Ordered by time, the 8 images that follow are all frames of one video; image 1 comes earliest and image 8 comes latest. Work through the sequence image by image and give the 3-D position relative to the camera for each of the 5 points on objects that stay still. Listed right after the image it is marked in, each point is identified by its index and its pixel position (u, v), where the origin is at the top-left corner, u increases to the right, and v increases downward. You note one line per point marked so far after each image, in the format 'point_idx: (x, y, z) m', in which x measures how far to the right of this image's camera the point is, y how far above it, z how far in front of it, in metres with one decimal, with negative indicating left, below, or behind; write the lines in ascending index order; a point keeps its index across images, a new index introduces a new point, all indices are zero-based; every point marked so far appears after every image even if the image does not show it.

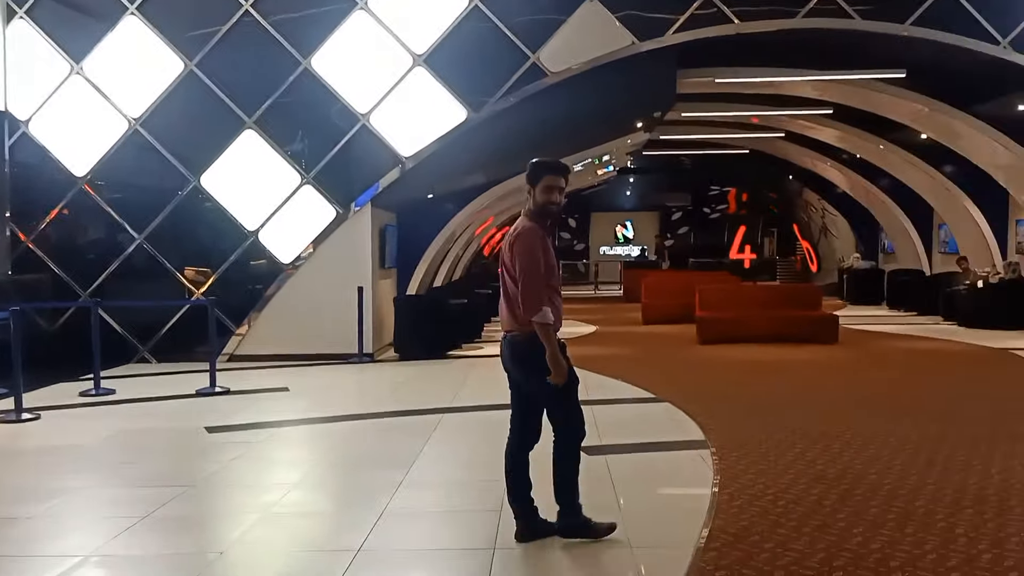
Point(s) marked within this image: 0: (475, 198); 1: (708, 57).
0: (-0.6, +1.5, +14.0) m
1: (+2.5, +3.0, +10.6) m
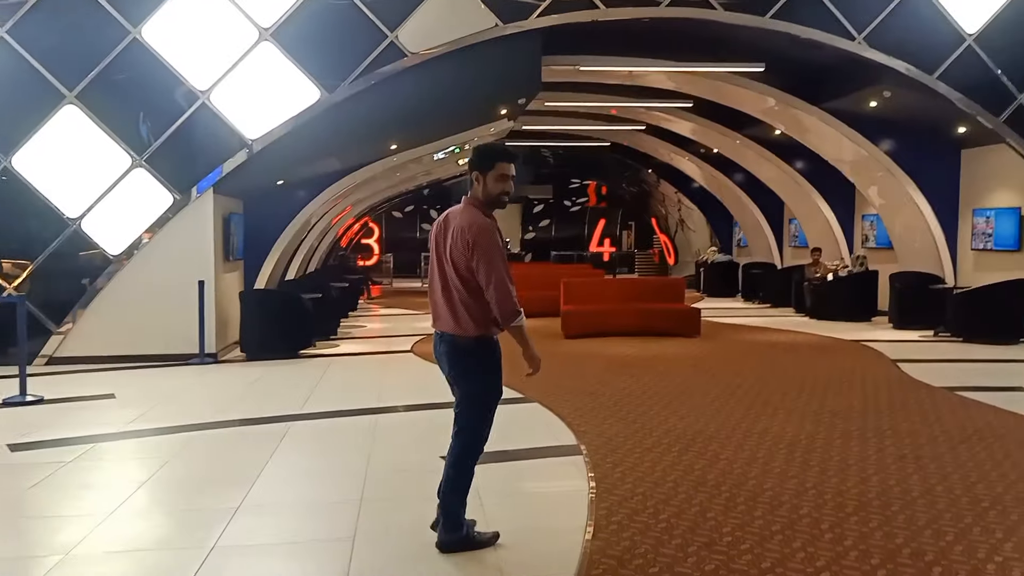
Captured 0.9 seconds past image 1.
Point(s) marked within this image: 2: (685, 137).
0: (-2.9, +1.6, +13.2) m
1: (+0.8, +3.0, +10.4) m
2: (+3.4, +3.0, +16.4) m
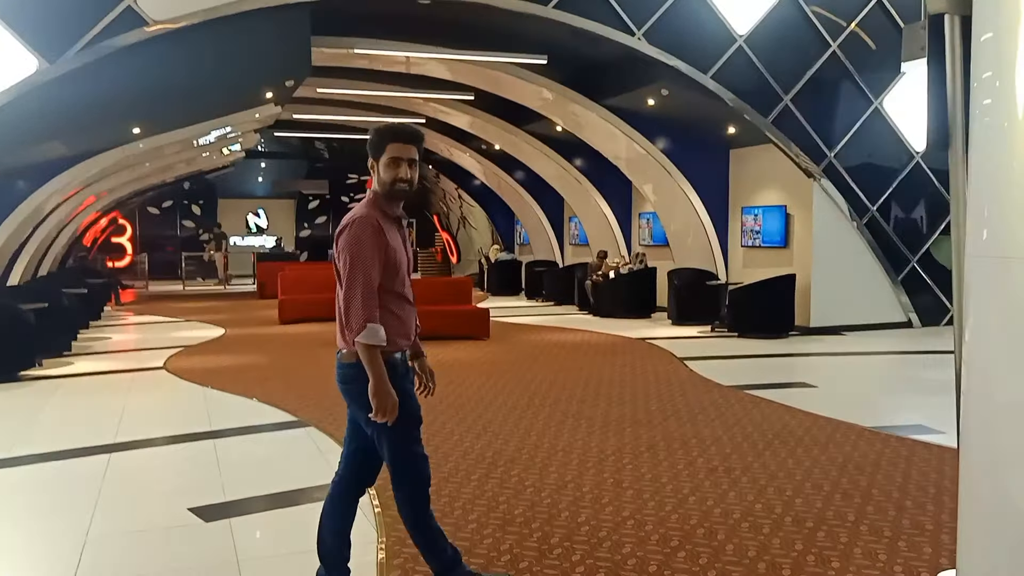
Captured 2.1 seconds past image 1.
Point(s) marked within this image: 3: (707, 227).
0: (-6.1, +1.5, +11.2) m
1: (-1.9, +3.0, +9.5) m
2: (-0.9, +3.0, +16.0) m
3: (+2.7, +0.8, +11.6) m
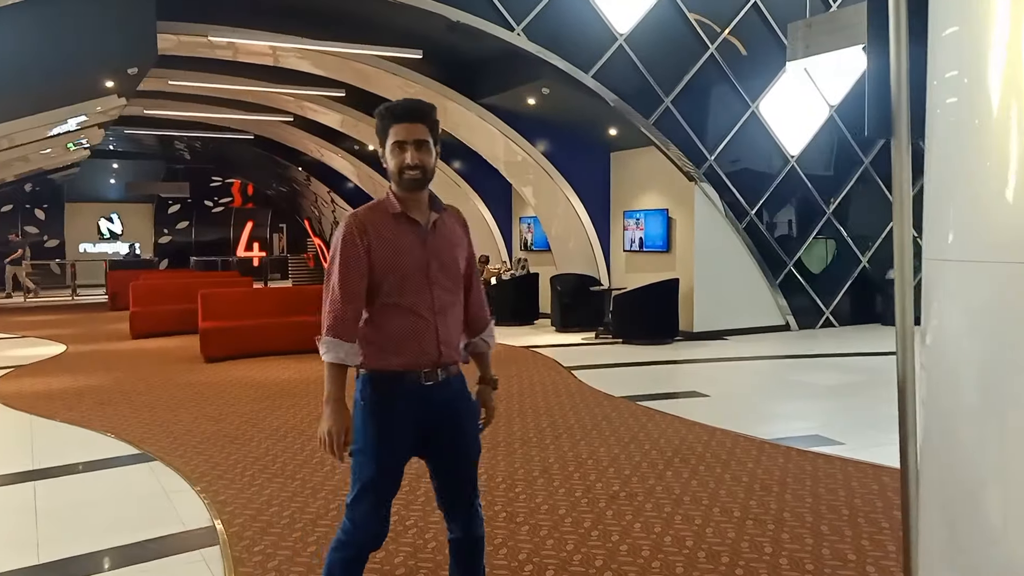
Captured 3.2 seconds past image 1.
0: (-7.6, +1.3, +9.7) m
1: (-3.2, +2.9, +8.6) m
2: (-3.2, +2.9, +15.2) m
3: (+1.1, +0.8, +11.4) m
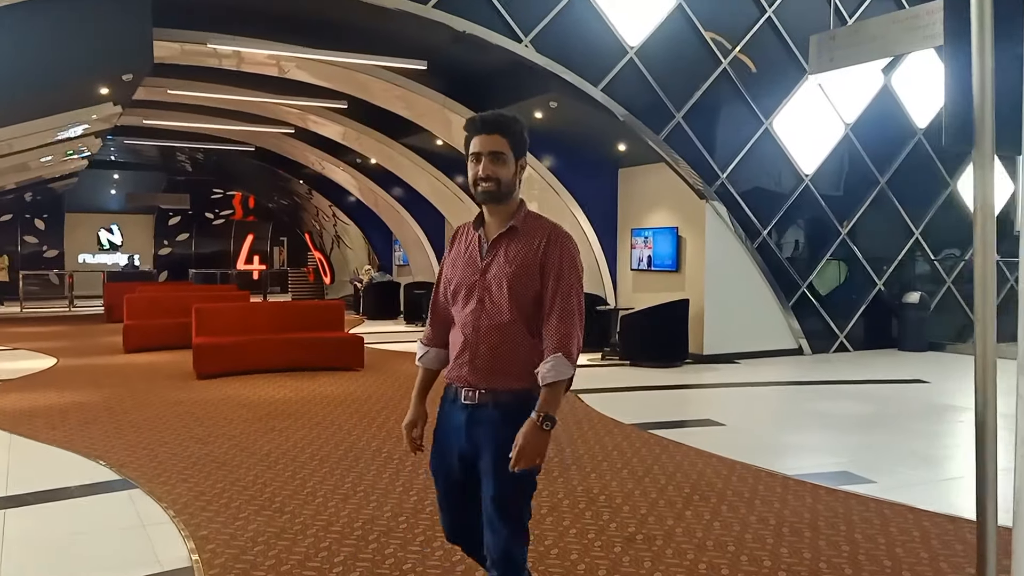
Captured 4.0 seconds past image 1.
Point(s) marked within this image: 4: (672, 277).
0: (-7.6, +1.2, +9.5) m
1: (-3.1, +2.8, +8.4) m
2: (-3.1, +2.6, +14.9) m
3: (+1.1, +0.5, +11.1) m
4: (+1.9, +0.1, +9.9) m
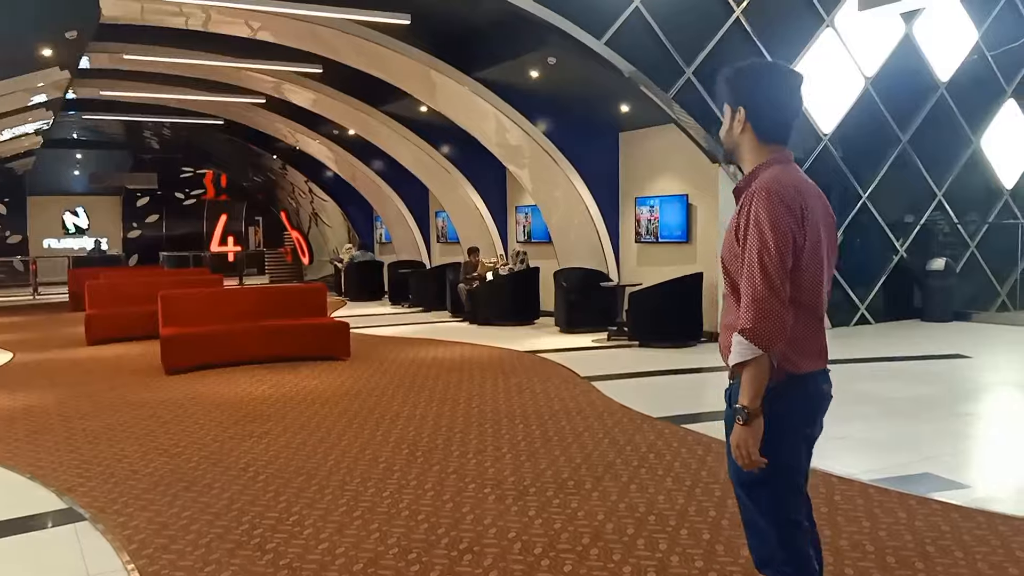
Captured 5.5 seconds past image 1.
0: (-7.6, +1.3, +8.5) m
1: (-3.2, +2.9, +7.4) m
2: (-3.3, +2.9, +14.0) m
3: (+1.0, +0.8, +10.3) m
4: (+1.8, +0.4, +9.1) m
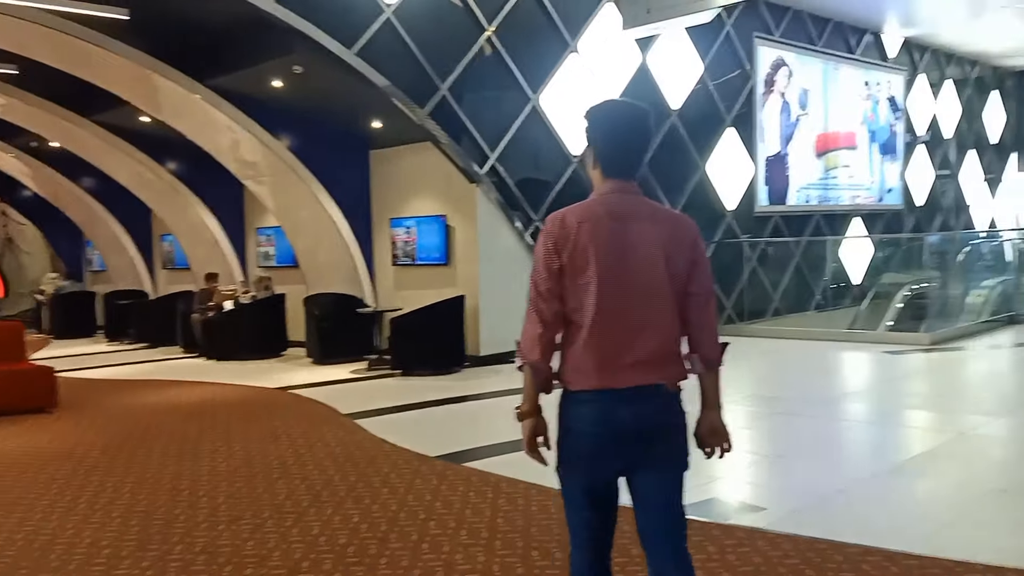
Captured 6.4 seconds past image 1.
0: (-9.6, +0.8, +5.3) m
1: (-5.1, +2.5, +5.7) m
2: (-7.3, +2.4, +11.9) m
3: (-1.9, +0.5, +9.7) m
4: (-0.8, +0.2, +8.8) m
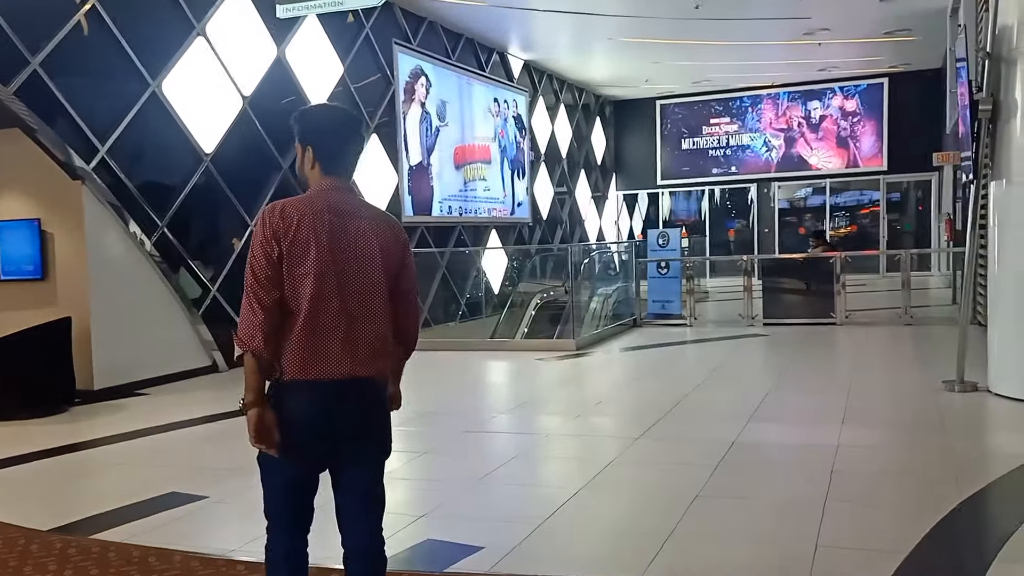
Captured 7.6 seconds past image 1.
0: (-10.5, +0.5, +0.1) m
1: (-6.7, +2.3, +2.4) m
2: (-11.3, +2.0, +7.1) m
3: (-5.5, +0.3, +7.4) m
4: (-4.1, 0.0, +7.1) m
